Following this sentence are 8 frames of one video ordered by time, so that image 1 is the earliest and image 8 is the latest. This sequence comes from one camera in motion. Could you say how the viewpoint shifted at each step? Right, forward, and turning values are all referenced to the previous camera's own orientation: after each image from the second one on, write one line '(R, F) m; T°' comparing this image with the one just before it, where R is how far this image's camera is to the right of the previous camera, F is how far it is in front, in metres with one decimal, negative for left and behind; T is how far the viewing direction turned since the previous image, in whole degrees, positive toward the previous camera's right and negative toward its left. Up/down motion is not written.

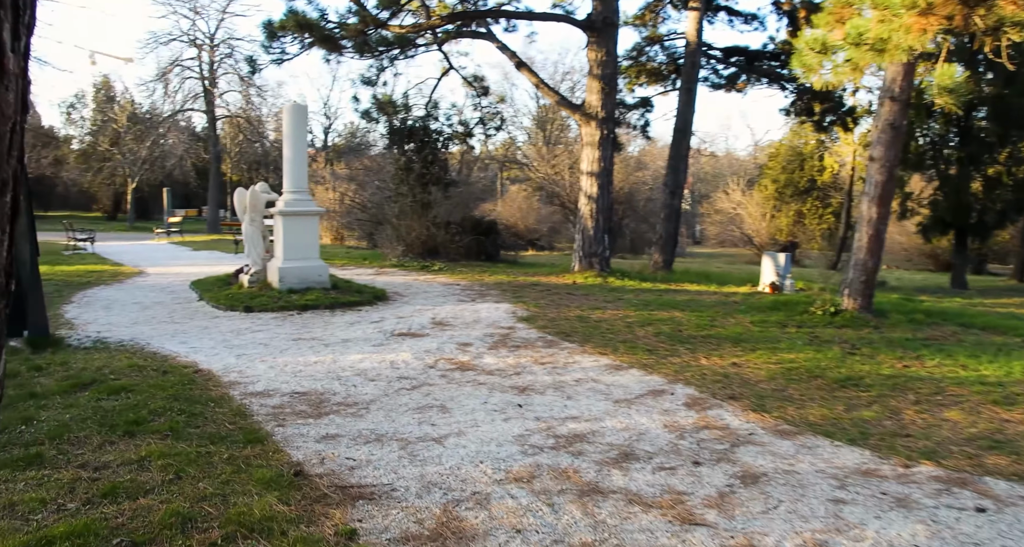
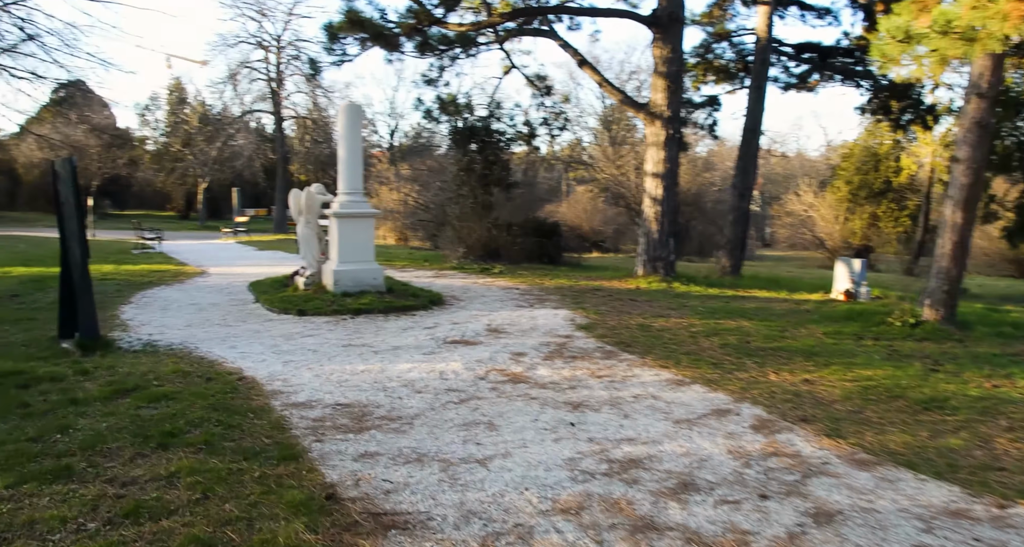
(+0.1, +0.3) m; -5°
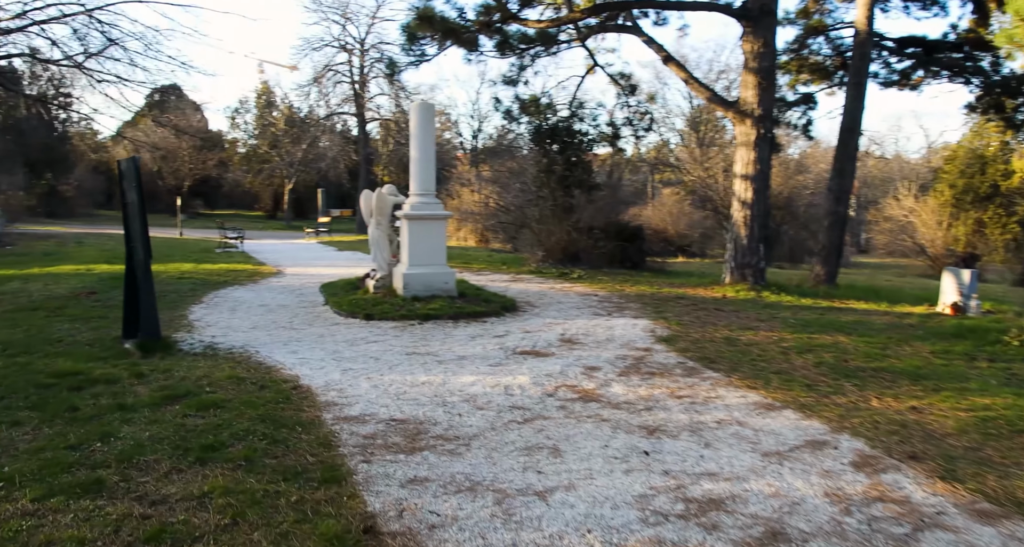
(+0.1, +0.4) m; -6°
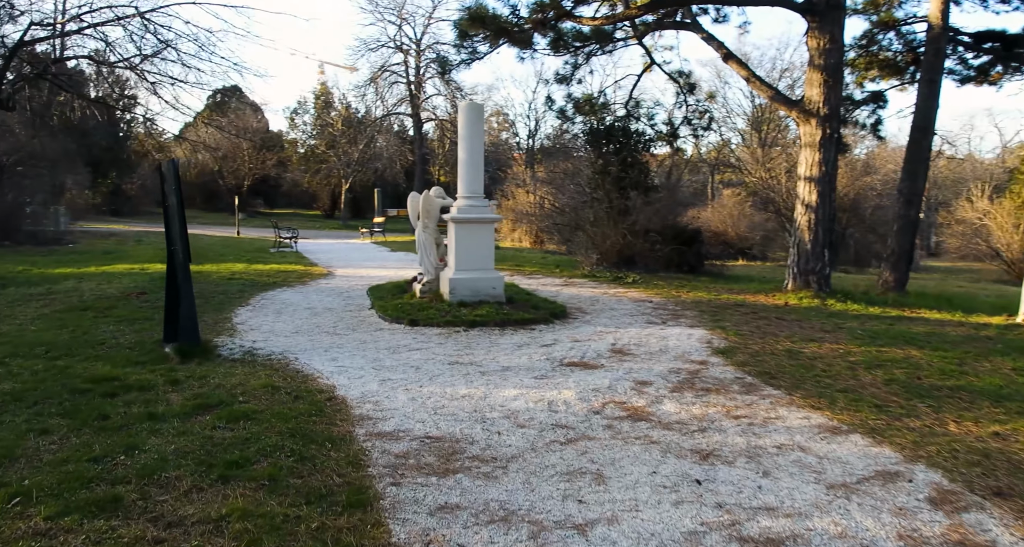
(+0.1, +0.3) m; -4°
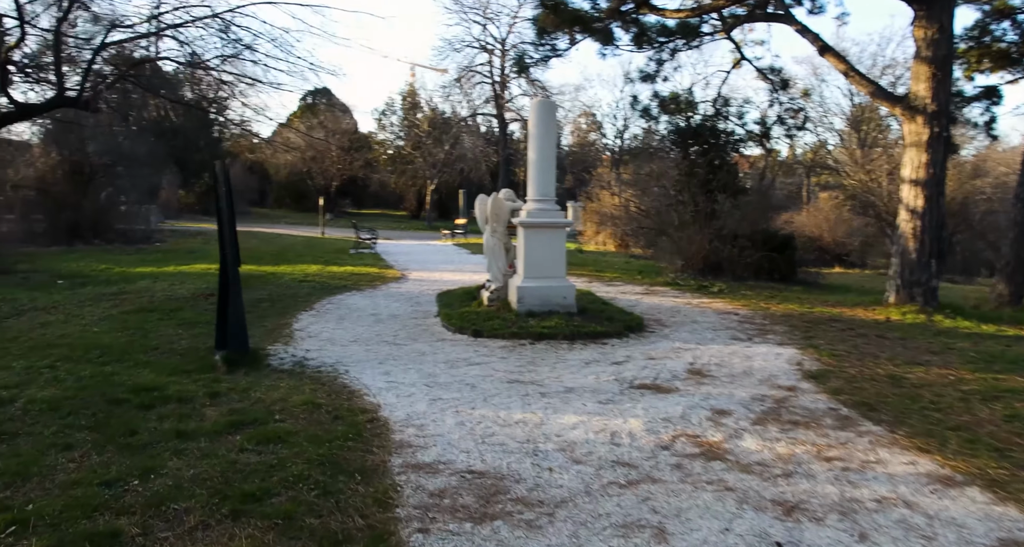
(+0.2, +0.5) m; -7°
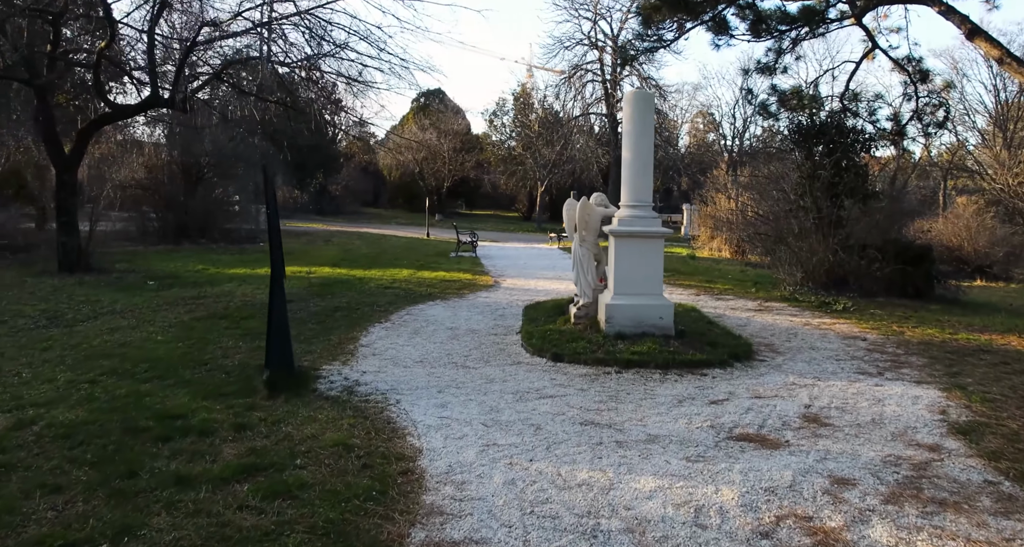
(+0.2, +0.8) m; -9°
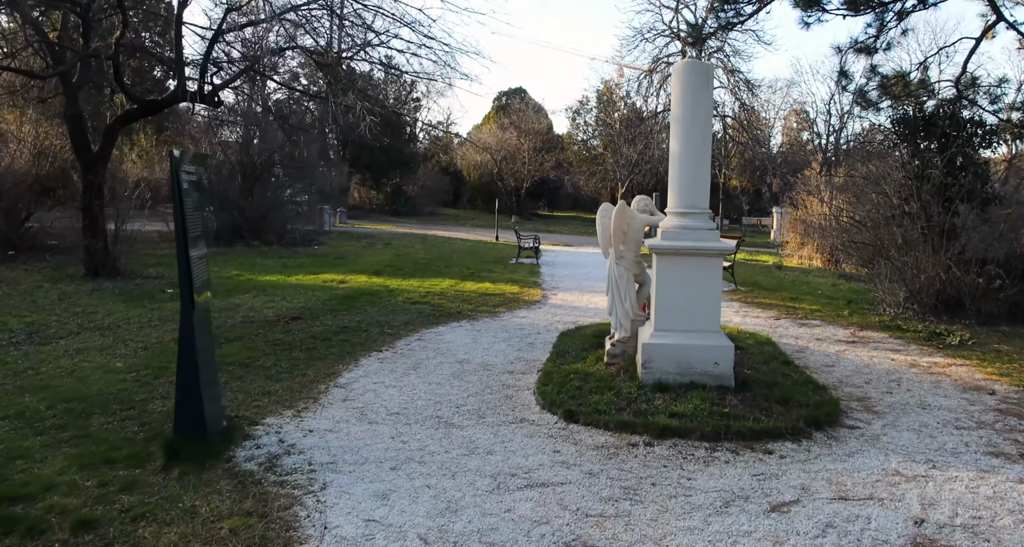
(+0.6, +1.5) m; -7°
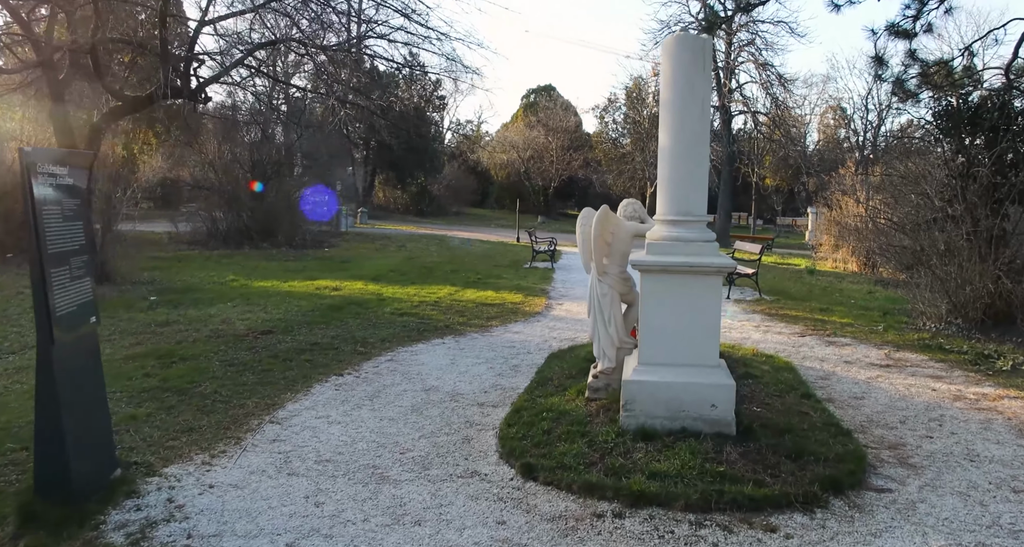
(+0.5, +0.8) m; -3°
